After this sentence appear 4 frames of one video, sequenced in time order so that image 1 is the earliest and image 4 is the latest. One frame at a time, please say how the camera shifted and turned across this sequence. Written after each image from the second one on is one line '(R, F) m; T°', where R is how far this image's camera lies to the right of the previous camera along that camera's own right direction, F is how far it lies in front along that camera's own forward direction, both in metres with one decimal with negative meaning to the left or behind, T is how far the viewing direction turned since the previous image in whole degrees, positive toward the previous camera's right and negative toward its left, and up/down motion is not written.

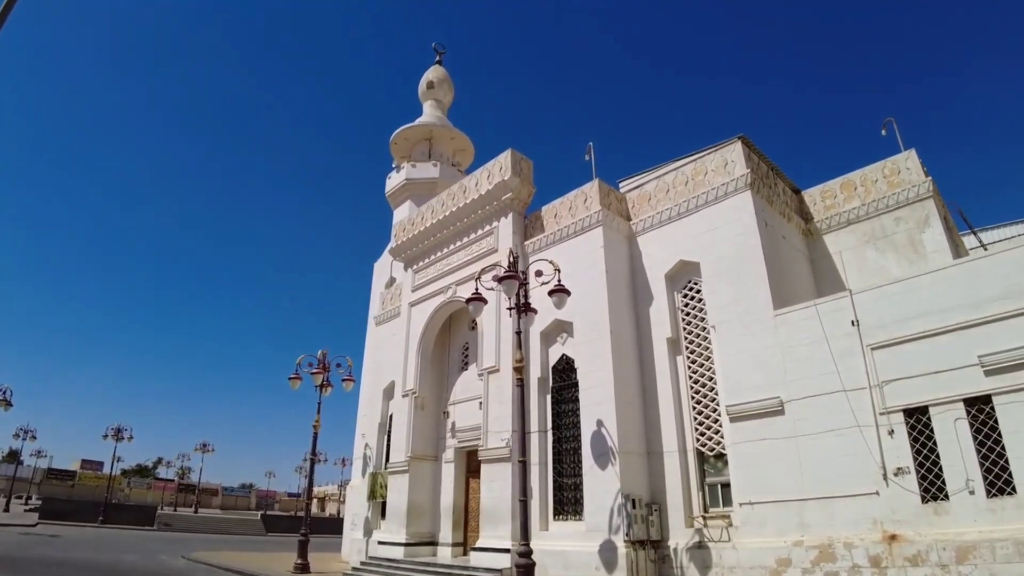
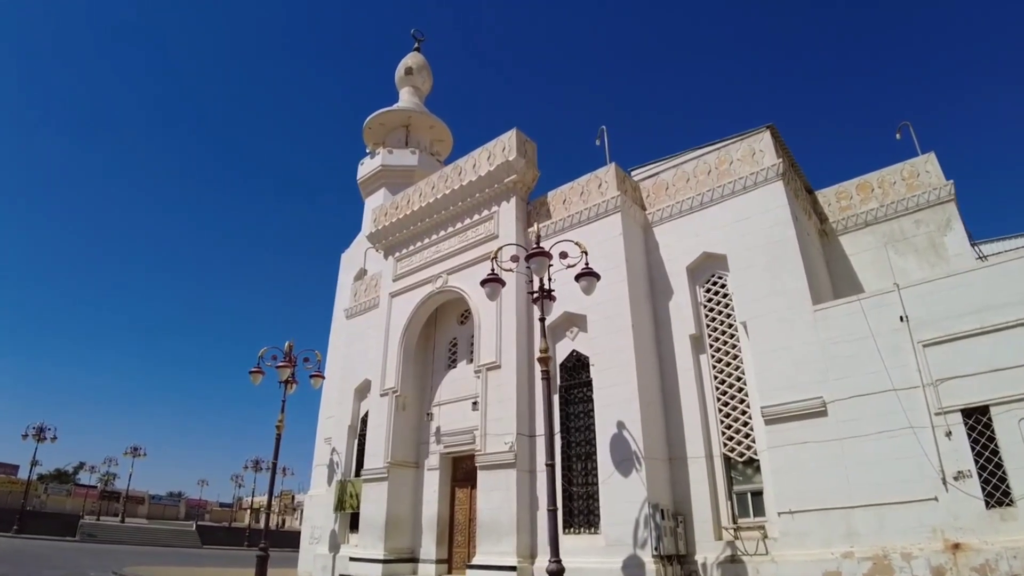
(-1.1, +1.0) m; +6°
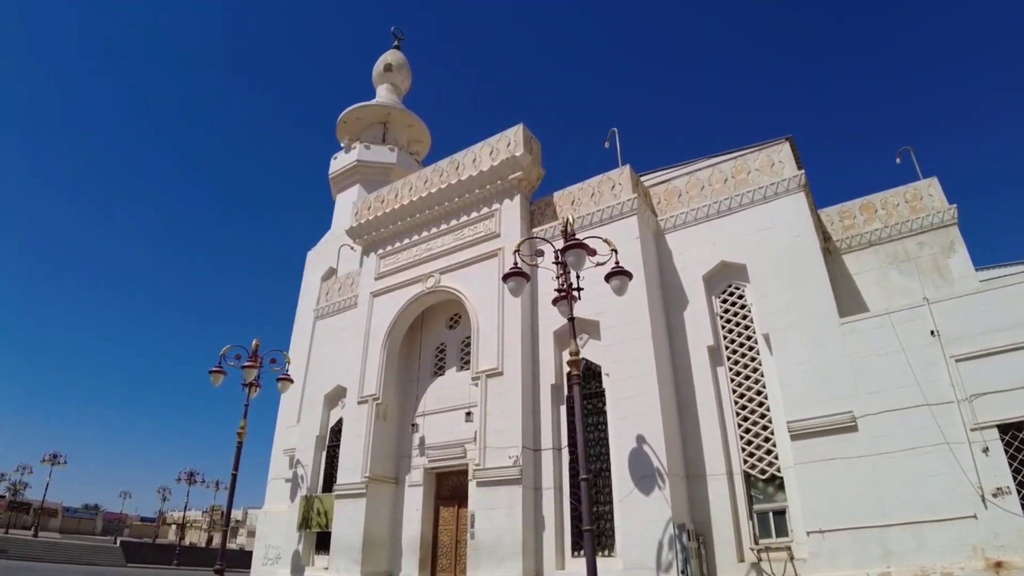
(-1.1, +0.7) m; +6°
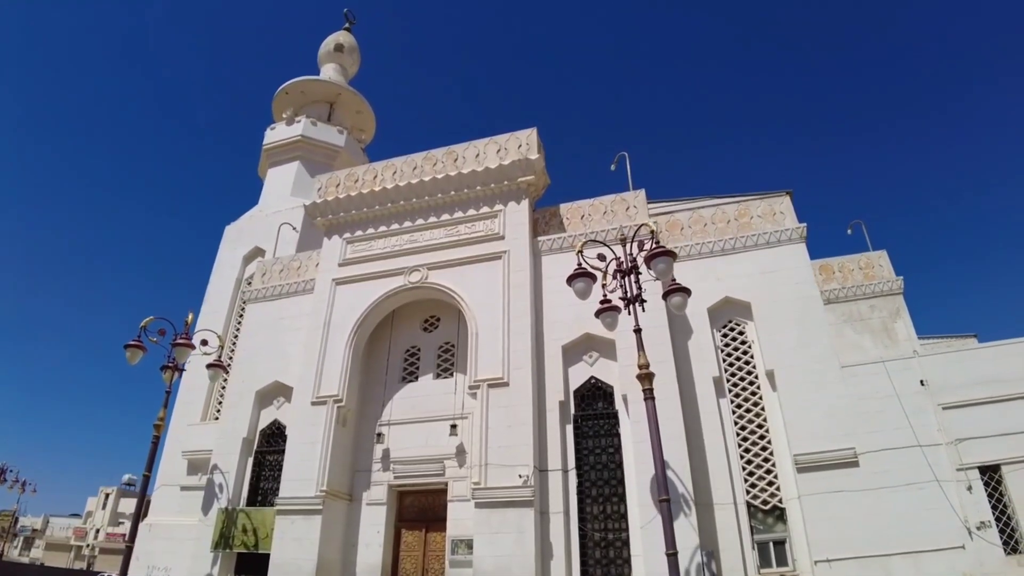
(-2.4, +1.0) m; +15°
